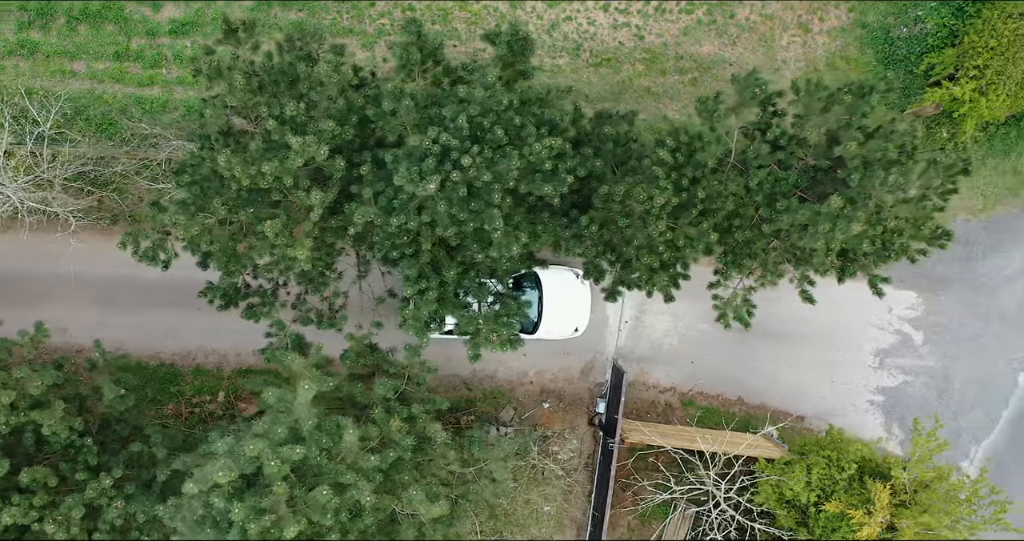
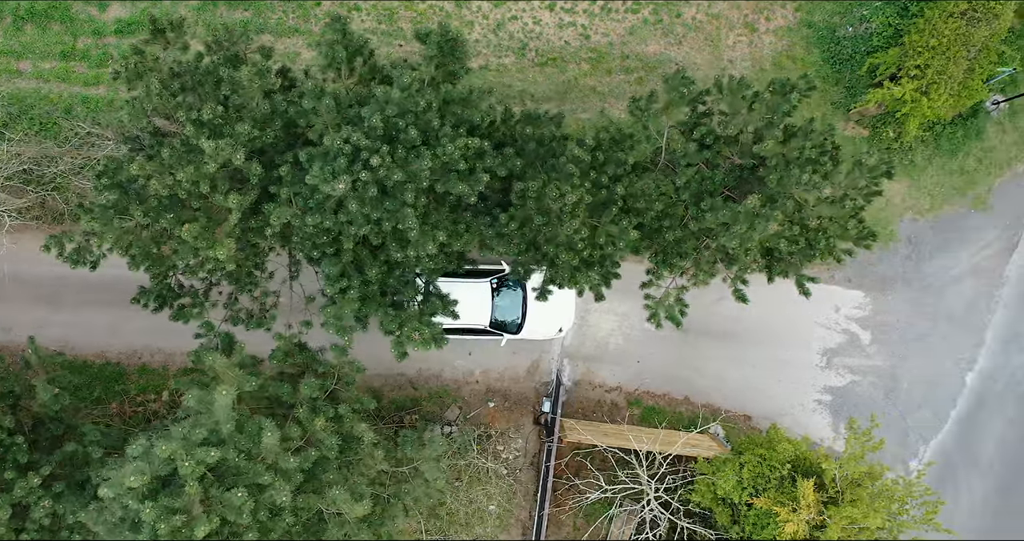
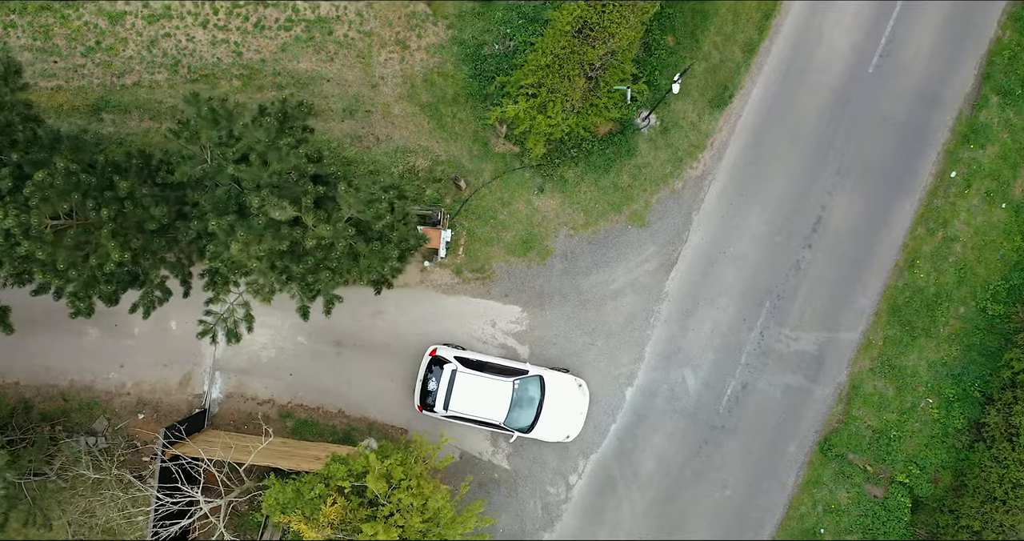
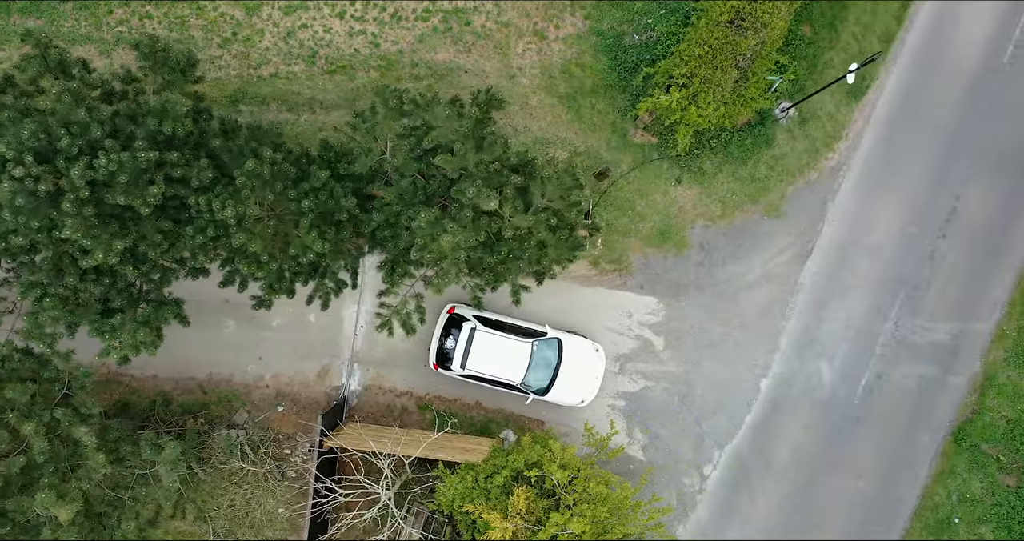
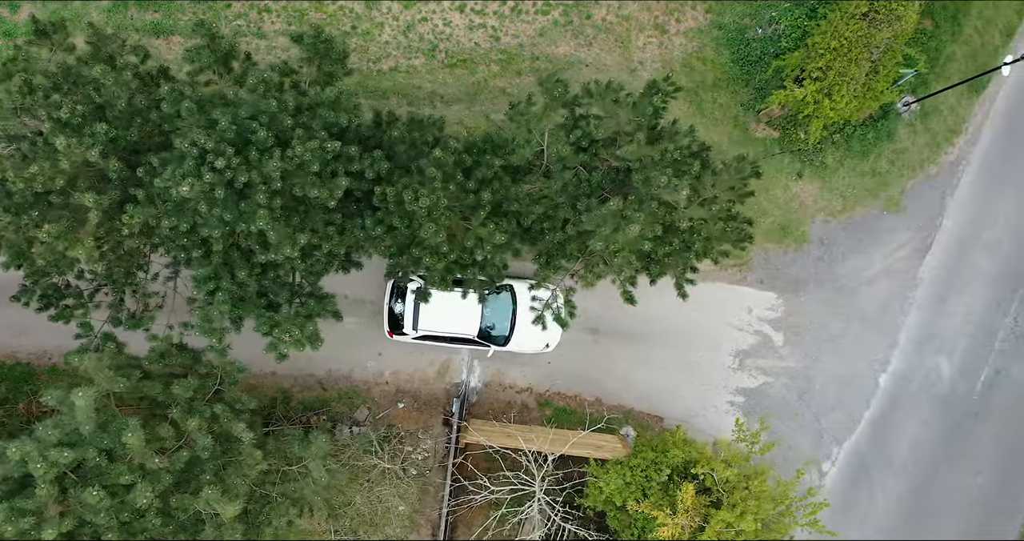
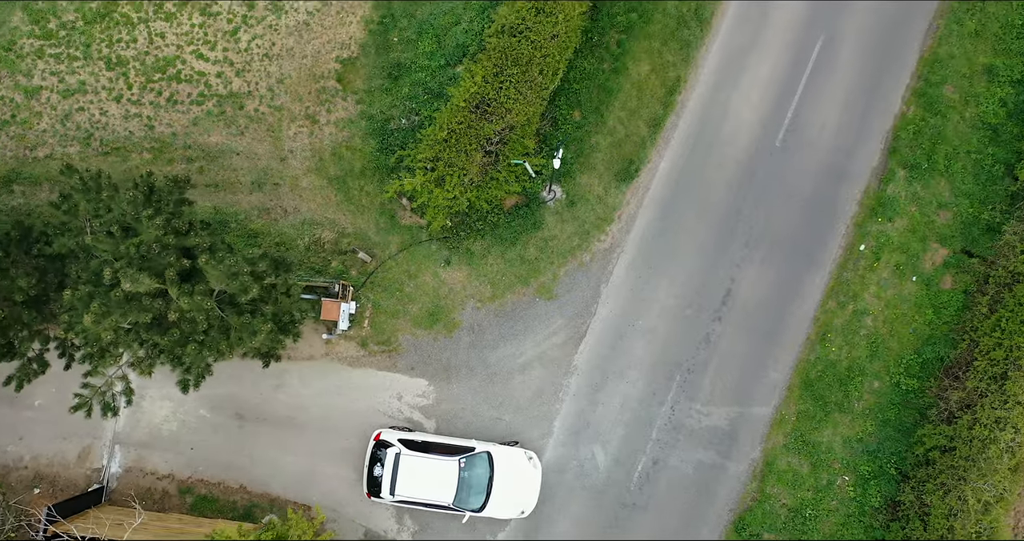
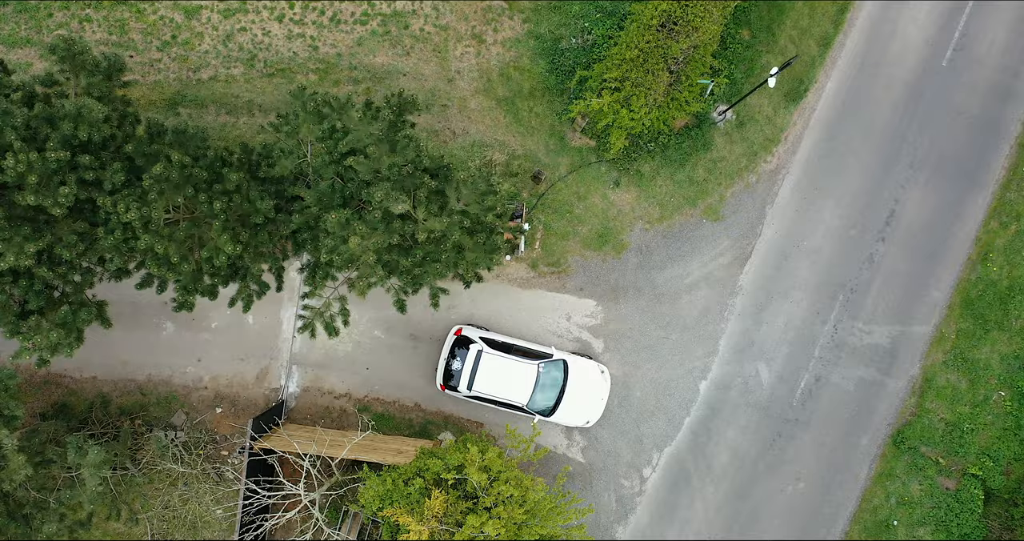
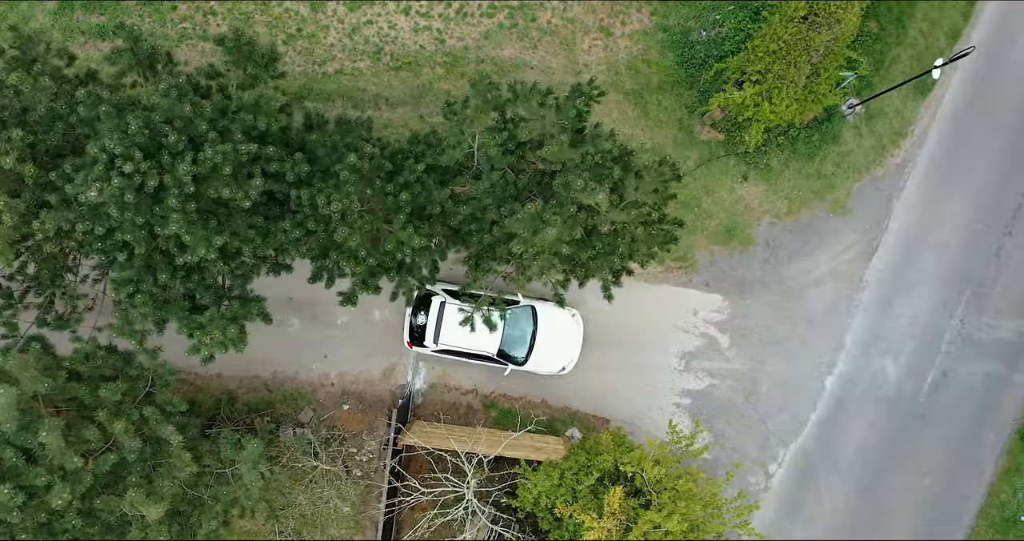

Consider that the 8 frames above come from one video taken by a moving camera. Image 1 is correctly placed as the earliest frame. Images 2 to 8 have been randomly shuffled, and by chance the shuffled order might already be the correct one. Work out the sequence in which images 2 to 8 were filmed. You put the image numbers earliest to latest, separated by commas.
2, 5, 8, 4, 7, 3, 6
